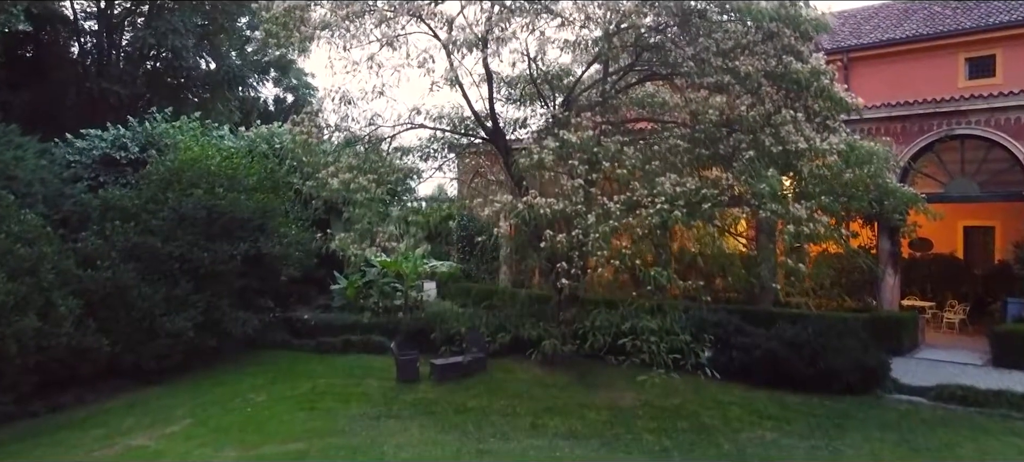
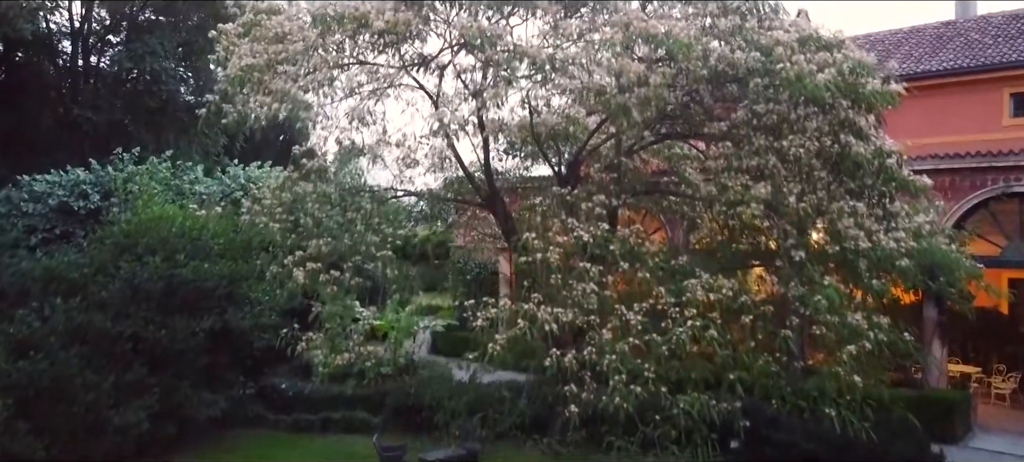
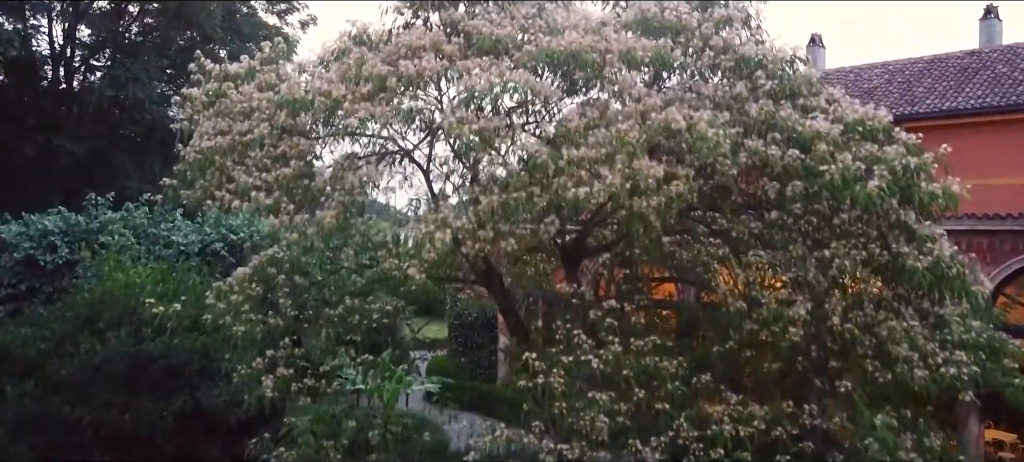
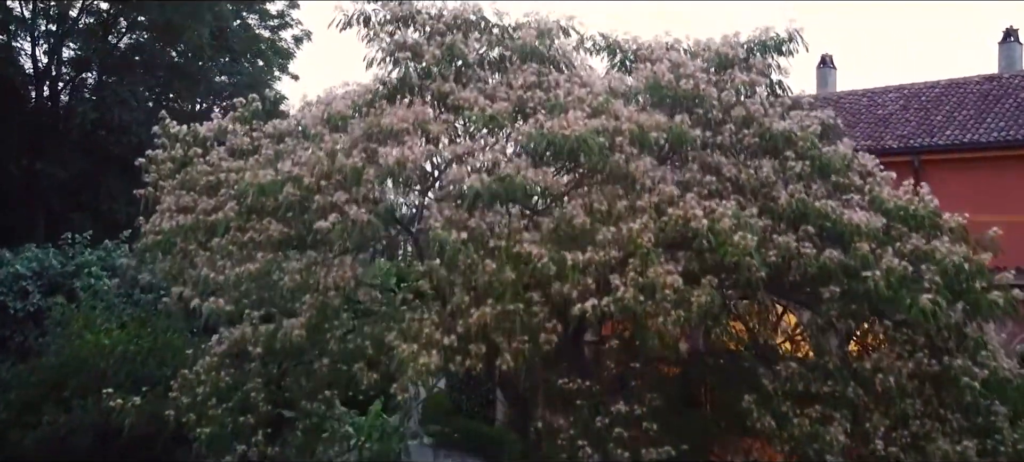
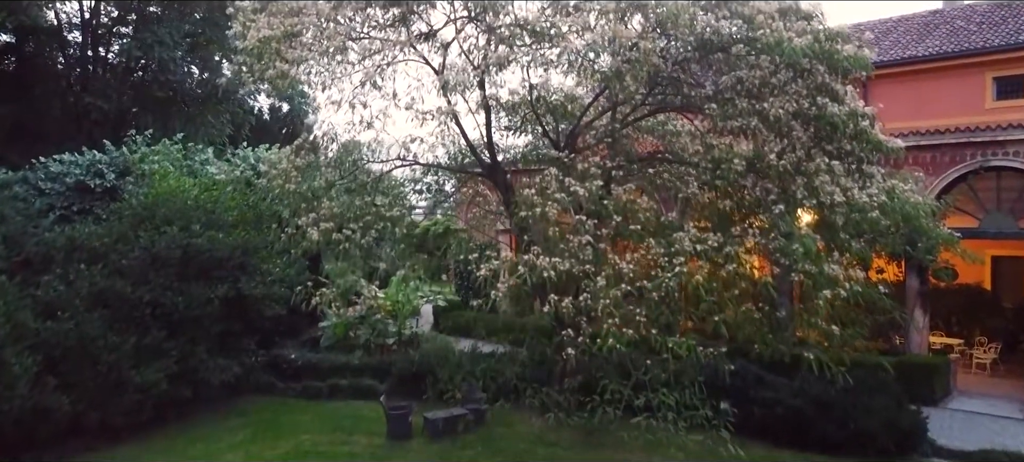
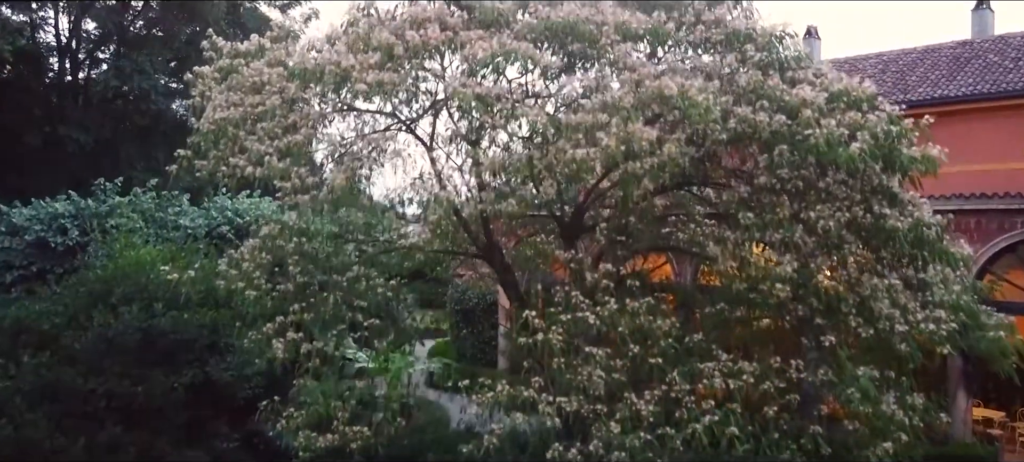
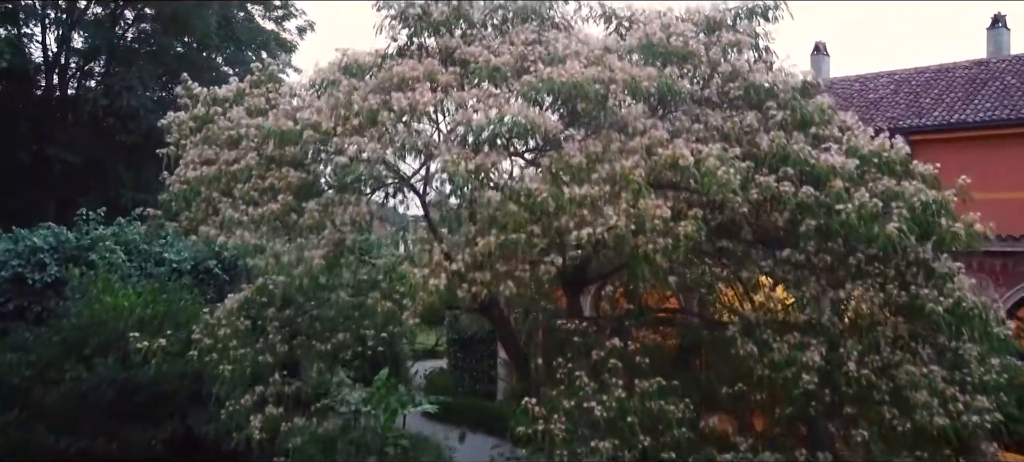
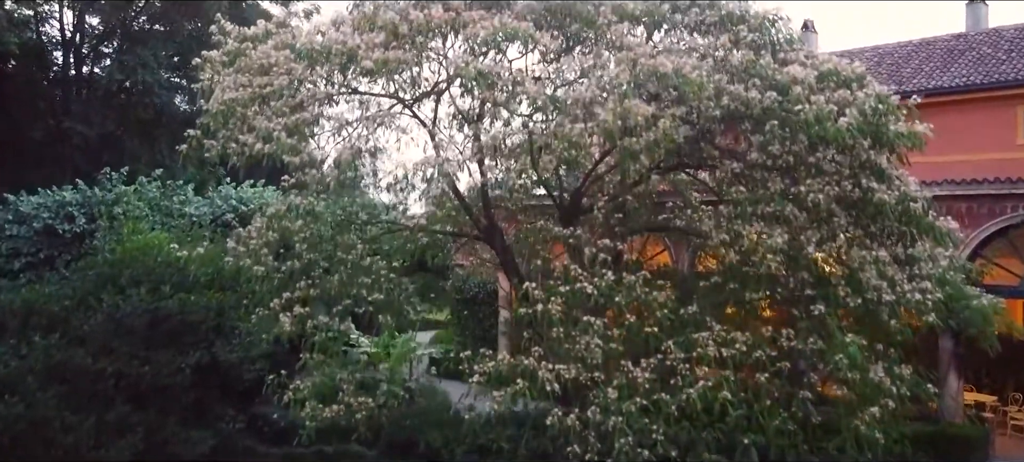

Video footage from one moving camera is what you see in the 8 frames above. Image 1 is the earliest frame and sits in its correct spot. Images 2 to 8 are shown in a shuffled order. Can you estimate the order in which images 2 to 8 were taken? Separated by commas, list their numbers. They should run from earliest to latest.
5, 2, 8, 6, 3, 7, 4
